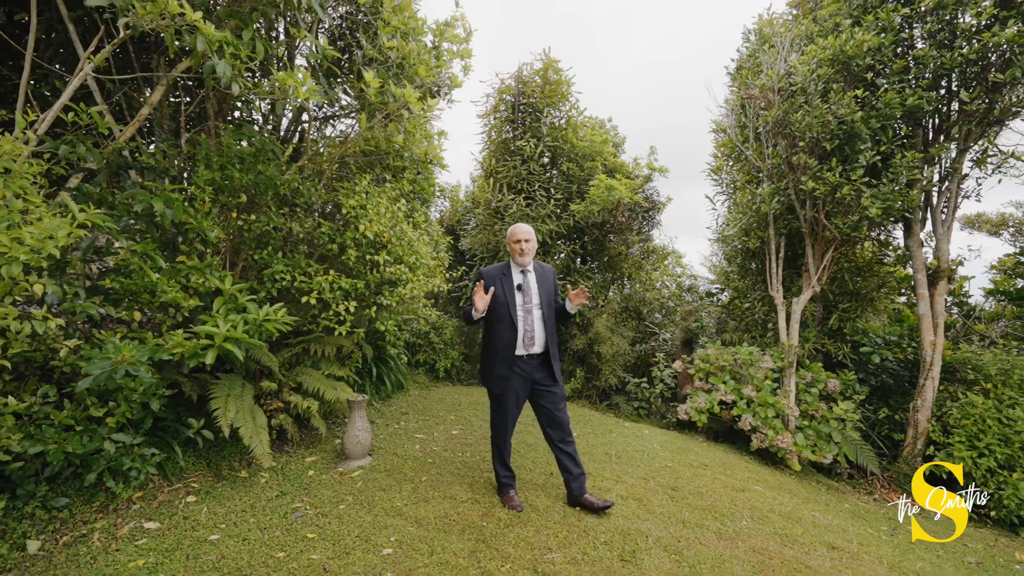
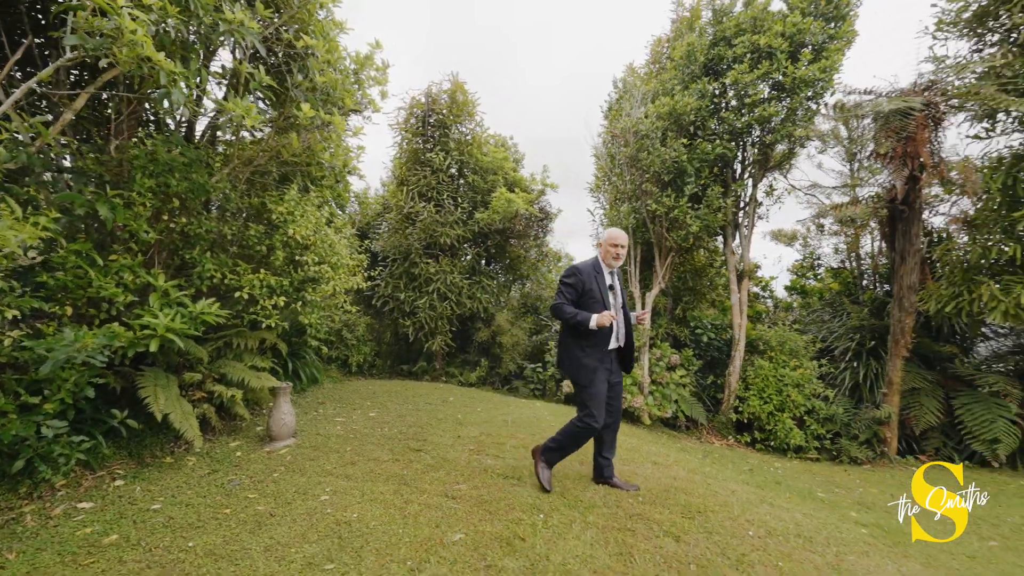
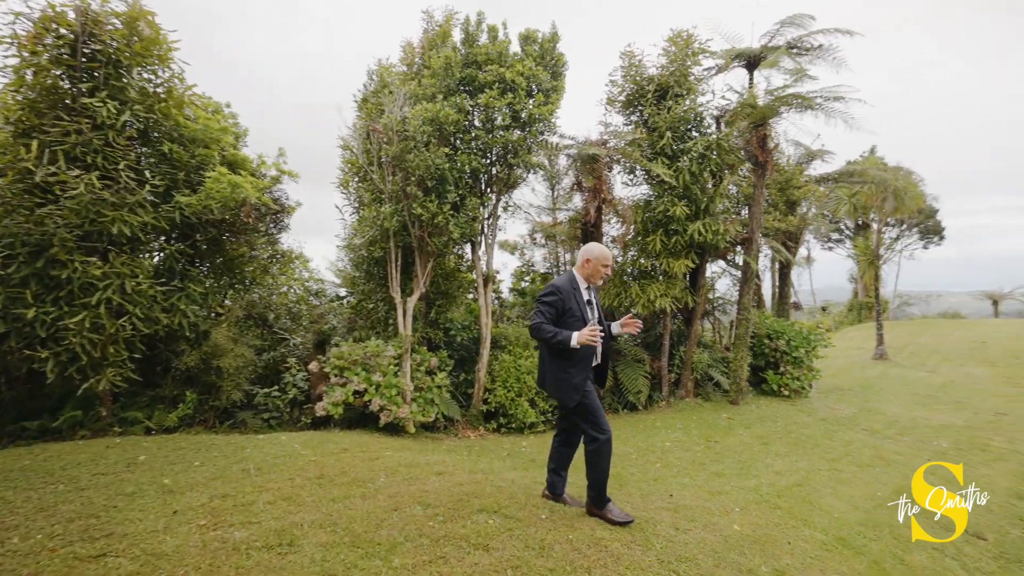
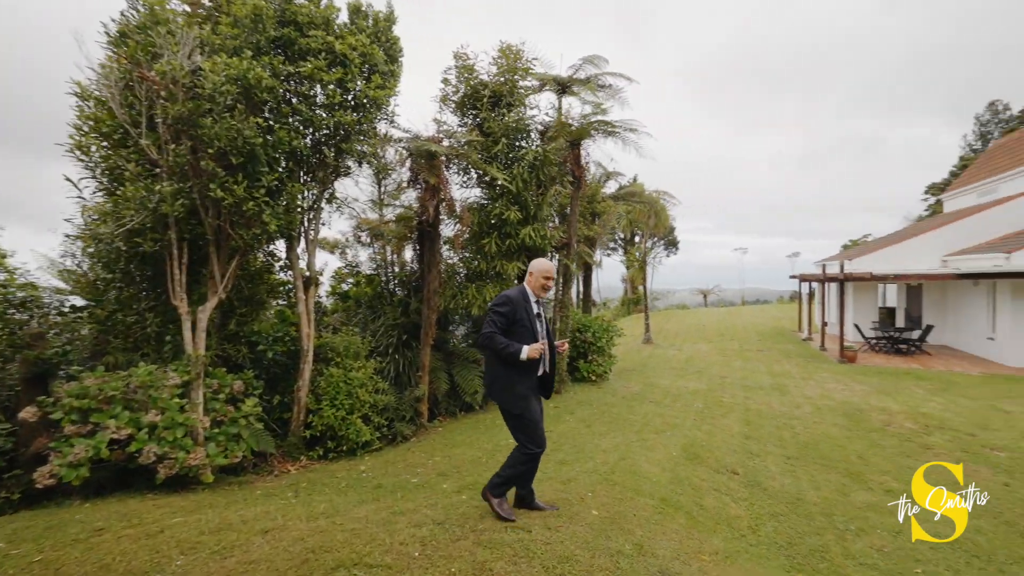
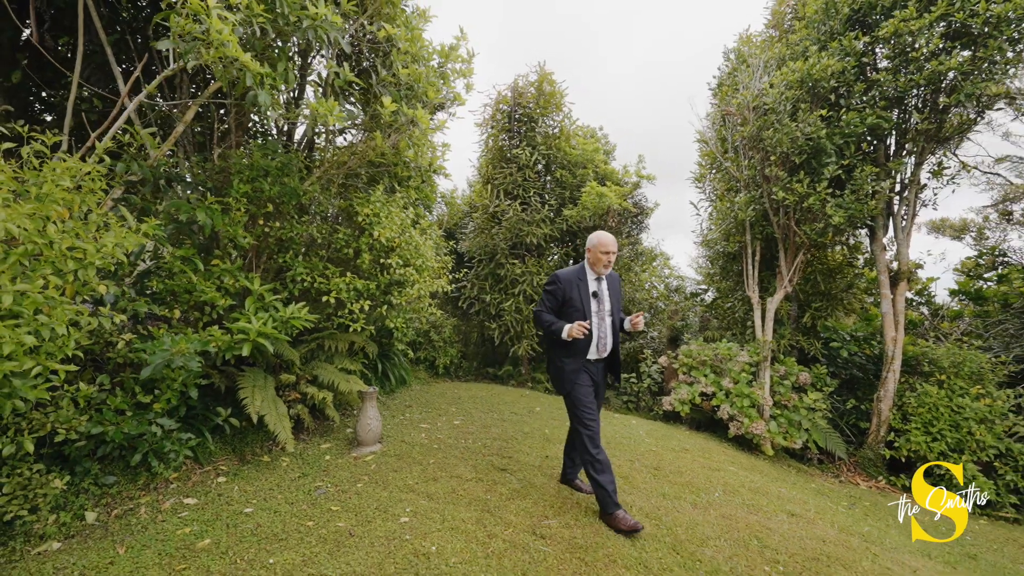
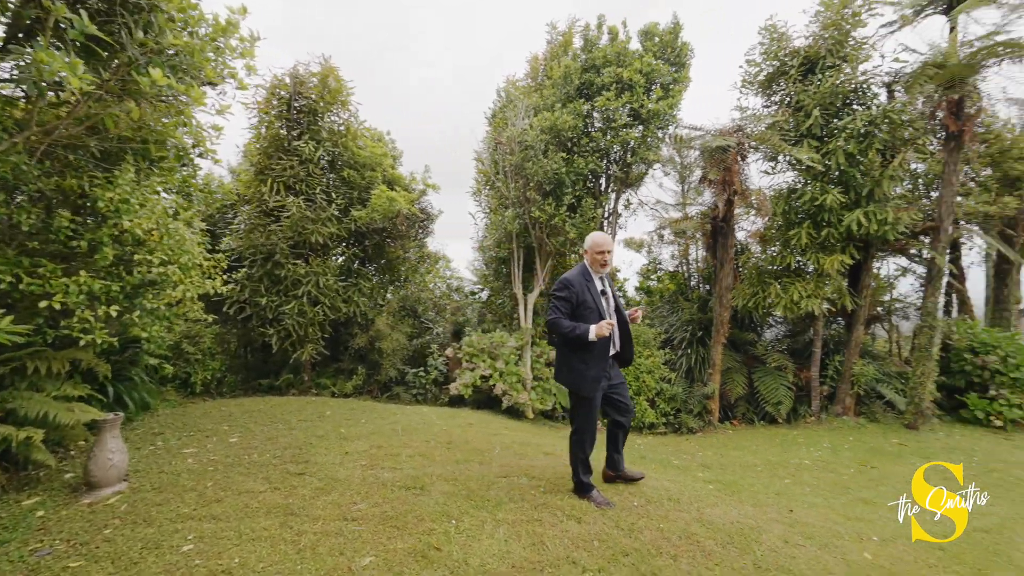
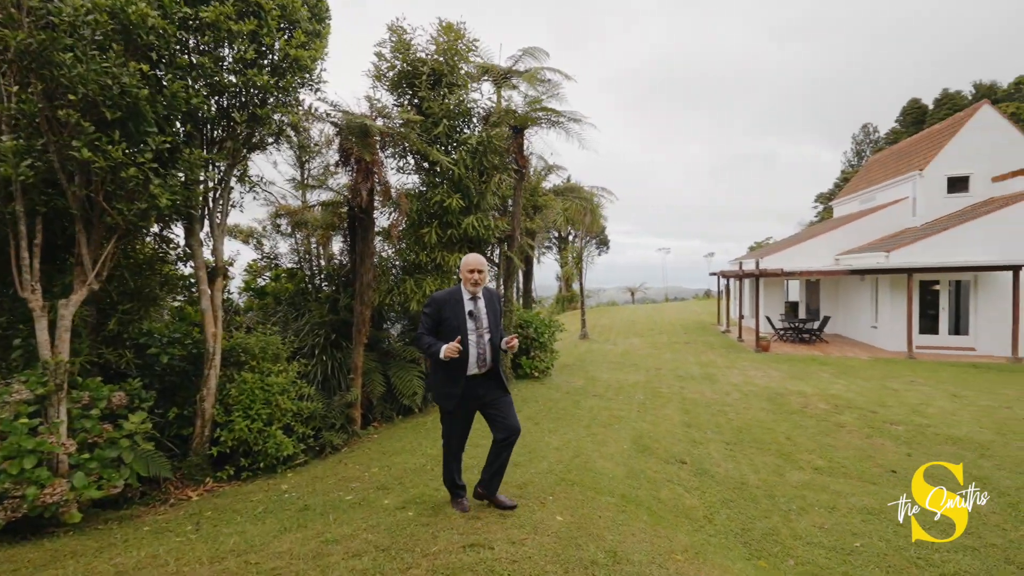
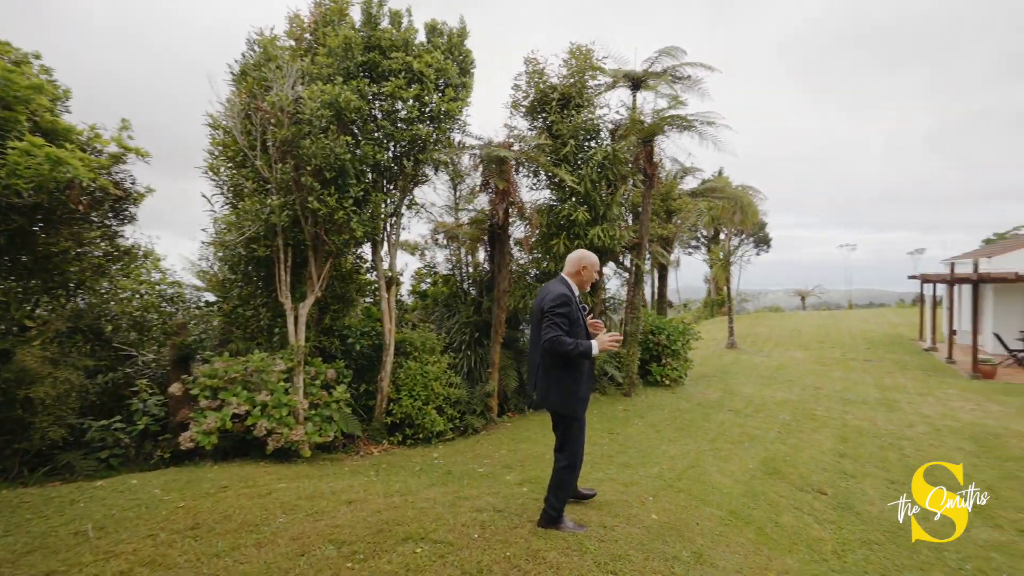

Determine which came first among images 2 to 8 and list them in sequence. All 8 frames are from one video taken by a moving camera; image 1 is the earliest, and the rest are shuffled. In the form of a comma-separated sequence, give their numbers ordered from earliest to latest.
5, 2, 6, 3, 8, 4, 7
